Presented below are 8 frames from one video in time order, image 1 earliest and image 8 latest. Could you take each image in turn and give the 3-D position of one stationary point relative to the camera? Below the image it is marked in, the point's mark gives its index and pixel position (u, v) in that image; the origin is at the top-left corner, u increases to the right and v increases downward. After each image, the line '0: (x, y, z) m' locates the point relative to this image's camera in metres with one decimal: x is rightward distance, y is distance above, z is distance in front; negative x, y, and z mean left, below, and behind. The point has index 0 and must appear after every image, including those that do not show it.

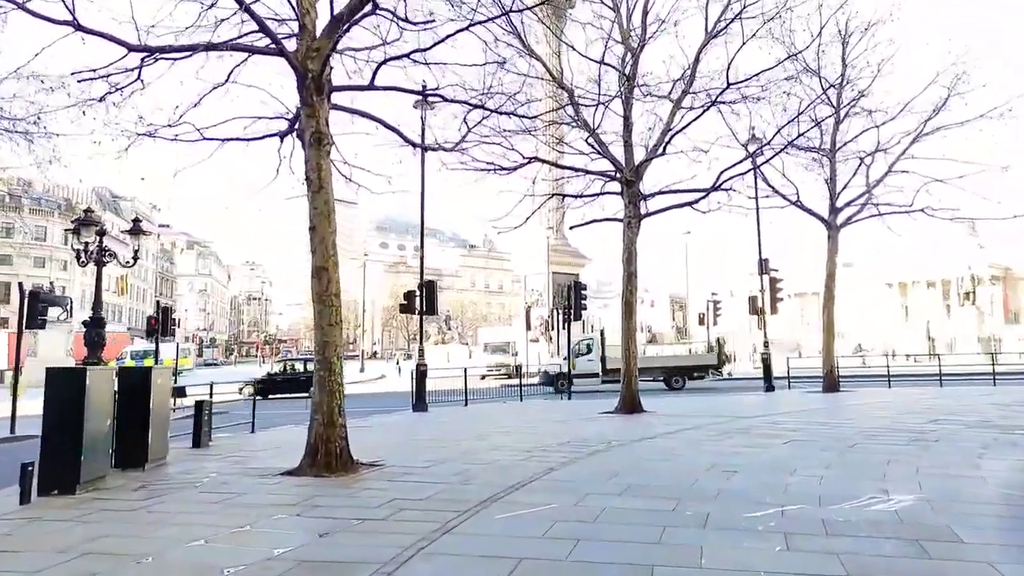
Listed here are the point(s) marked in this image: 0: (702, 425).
0: (+3.6, -2.6, +13.6) m
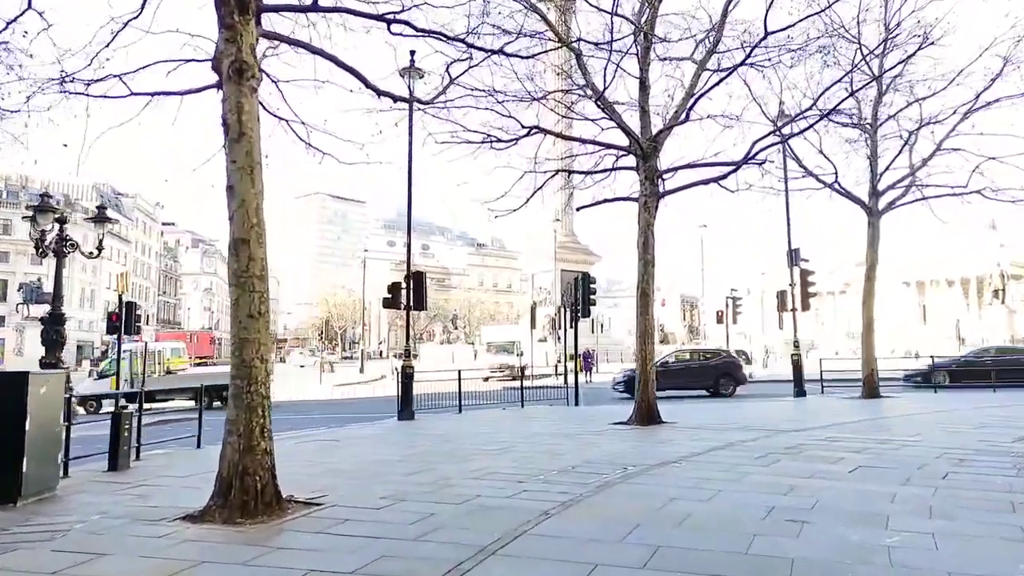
0: (+3.5, -2.4, +11.2) m
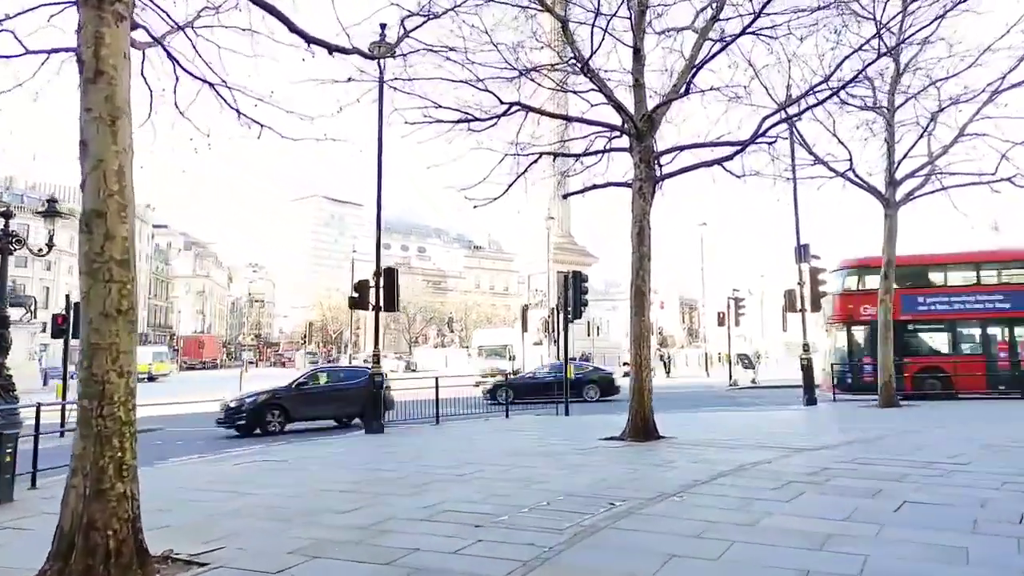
0: (+3.1, -2.3, +9.4) m
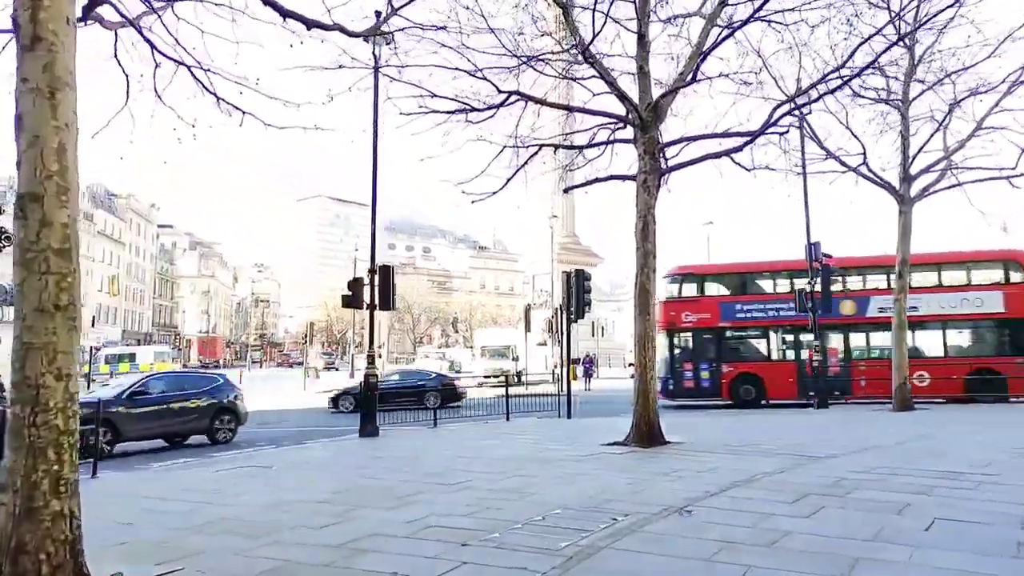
0: (+3.0, -2.3, +8.7) m
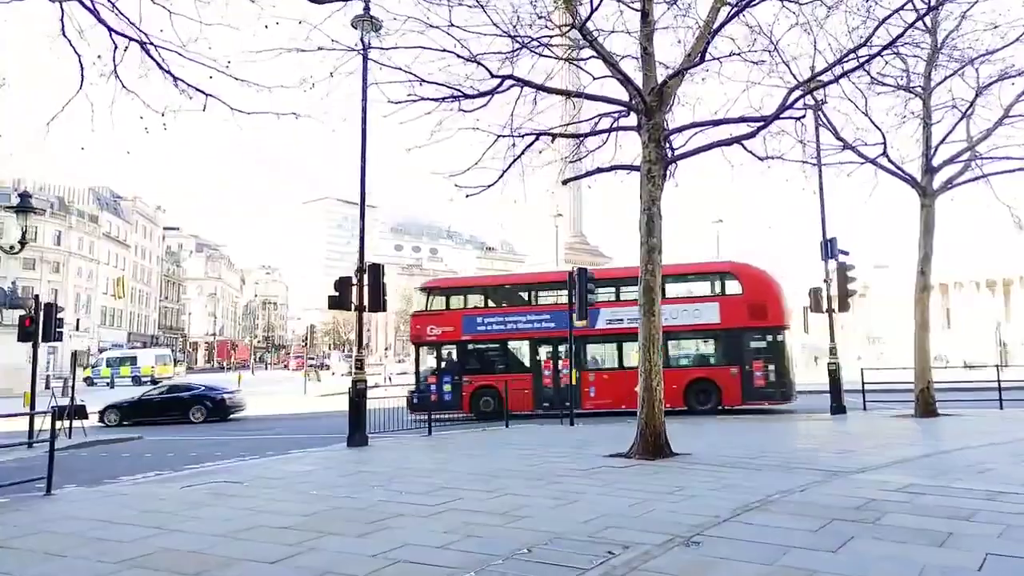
0: (+2.9, -2.3, +7.8) m
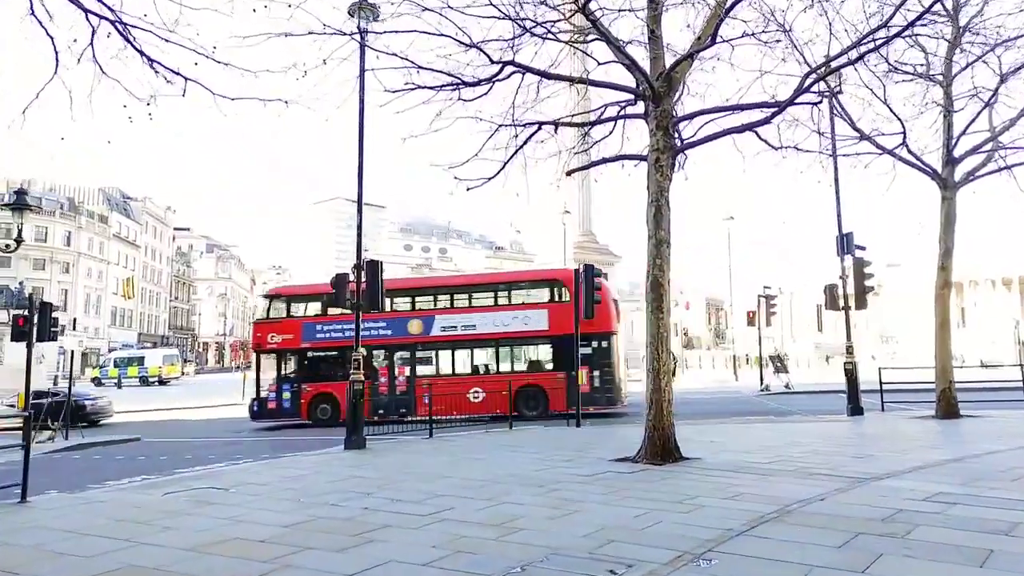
0: (+2.8, -2.2, +7.2) m
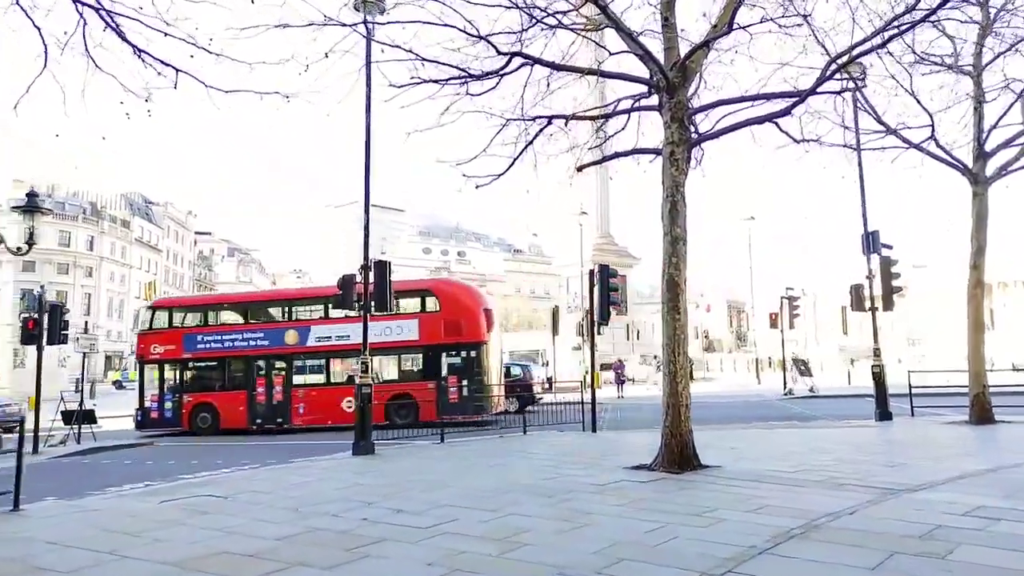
0: (+2.9, -2.2, +6.7) m
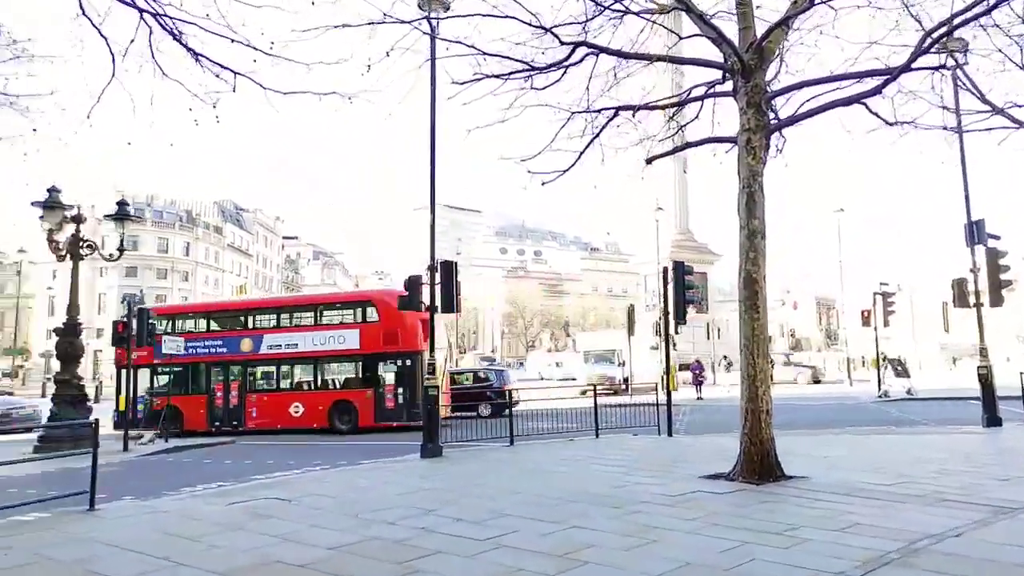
0: (+3.4, -2.1, +6.0) m
